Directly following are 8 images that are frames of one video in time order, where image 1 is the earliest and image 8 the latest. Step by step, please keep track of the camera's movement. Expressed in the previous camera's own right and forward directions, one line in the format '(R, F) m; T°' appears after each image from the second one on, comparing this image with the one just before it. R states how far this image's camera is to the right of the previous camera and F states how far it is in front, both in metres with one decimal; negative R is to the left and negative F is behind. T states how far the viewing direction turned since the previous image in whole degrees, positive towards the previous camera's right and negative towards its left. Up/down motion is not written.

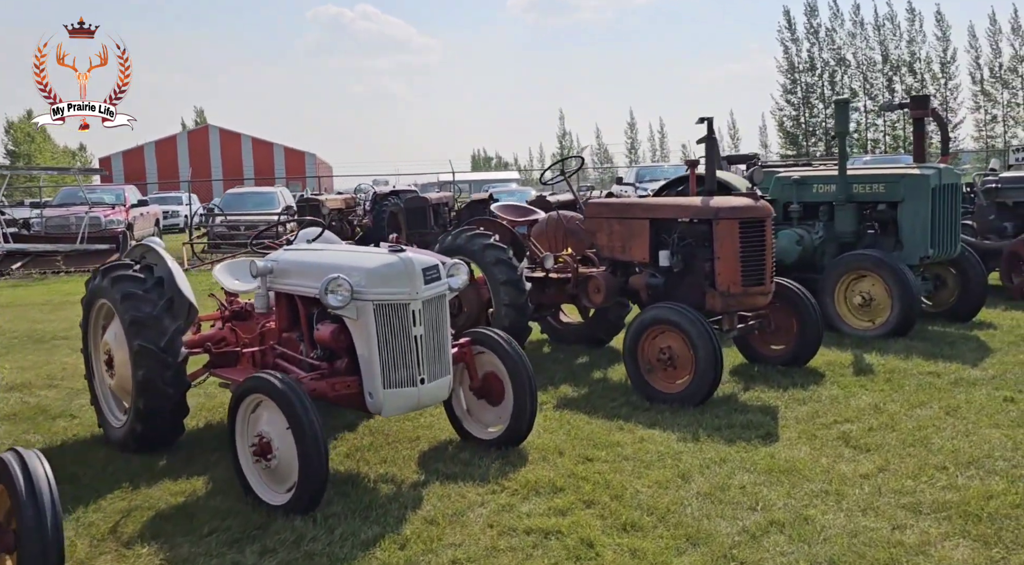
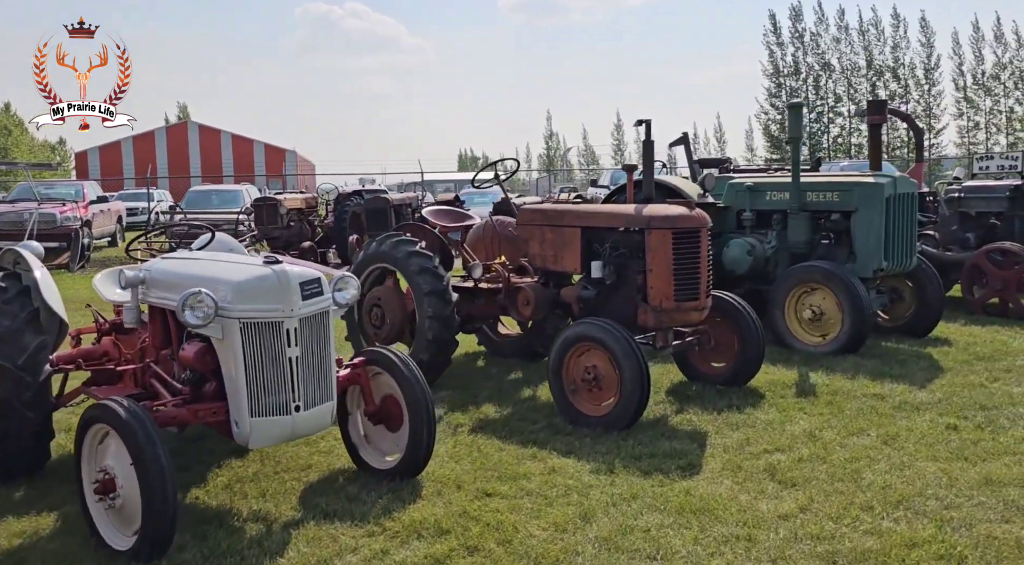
(+0.3, +0.3) m; +1°
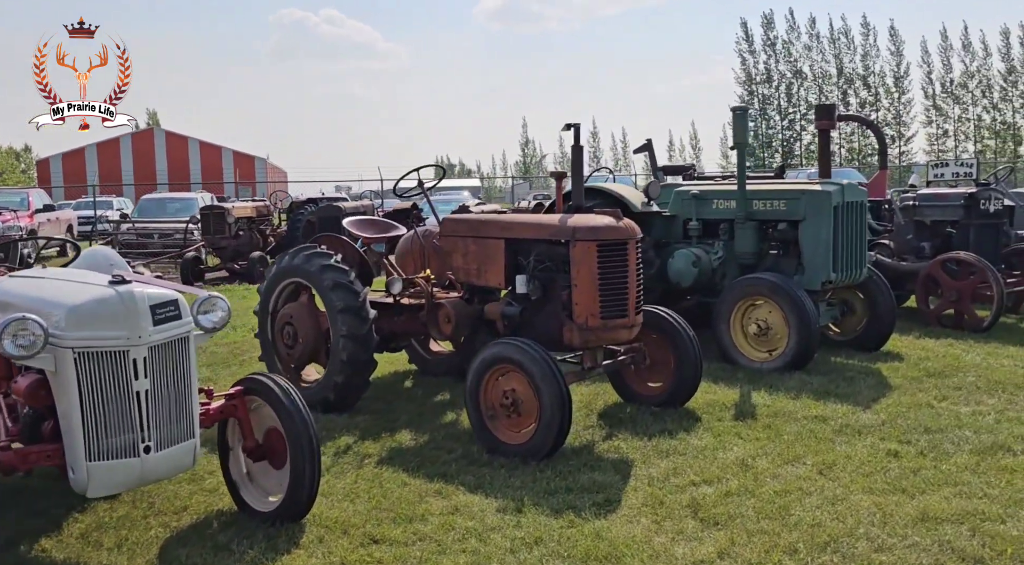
(+0.3, +0.3) m; +2°
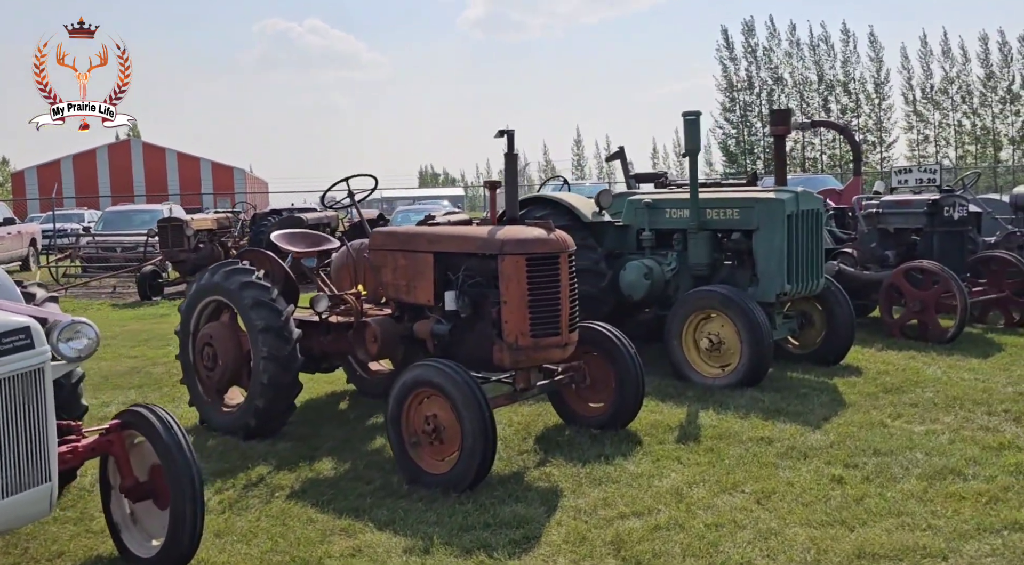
(+0.3, +0.2) m; +1°
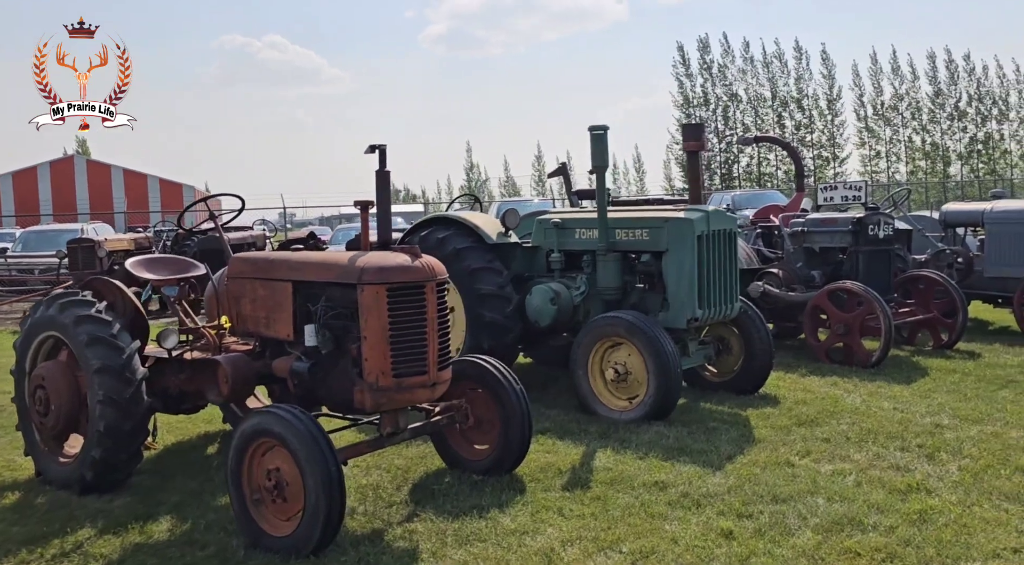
(+0.4, +0.4) m; +3°
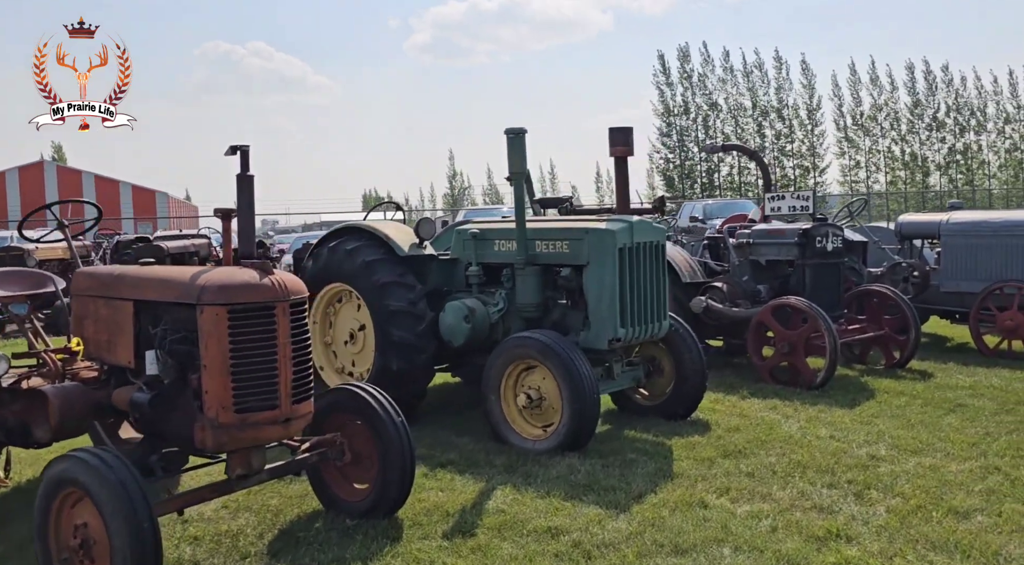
(+0.4, +0.4) m; +1°
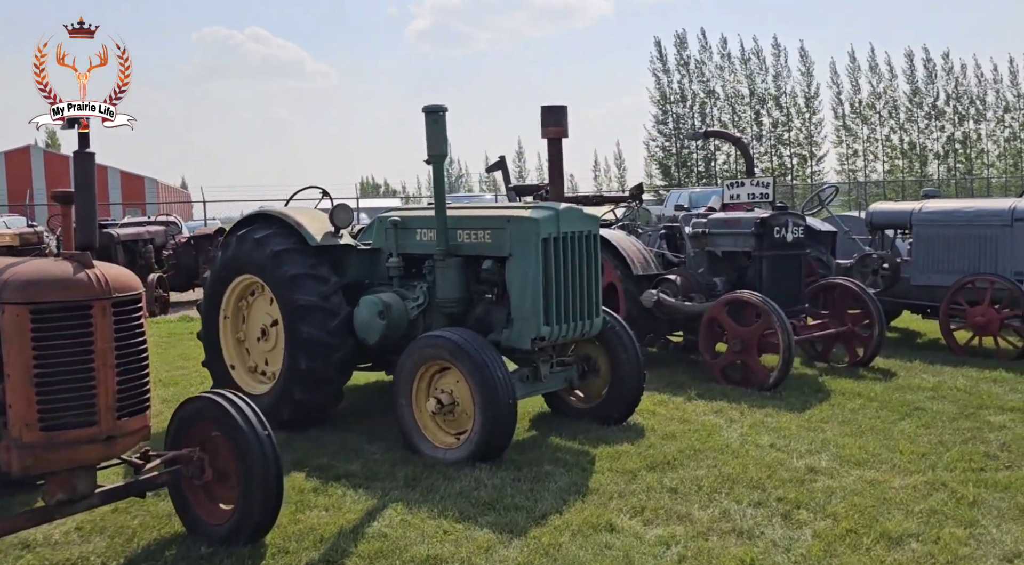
(+0.4, +0.4) m; 0°
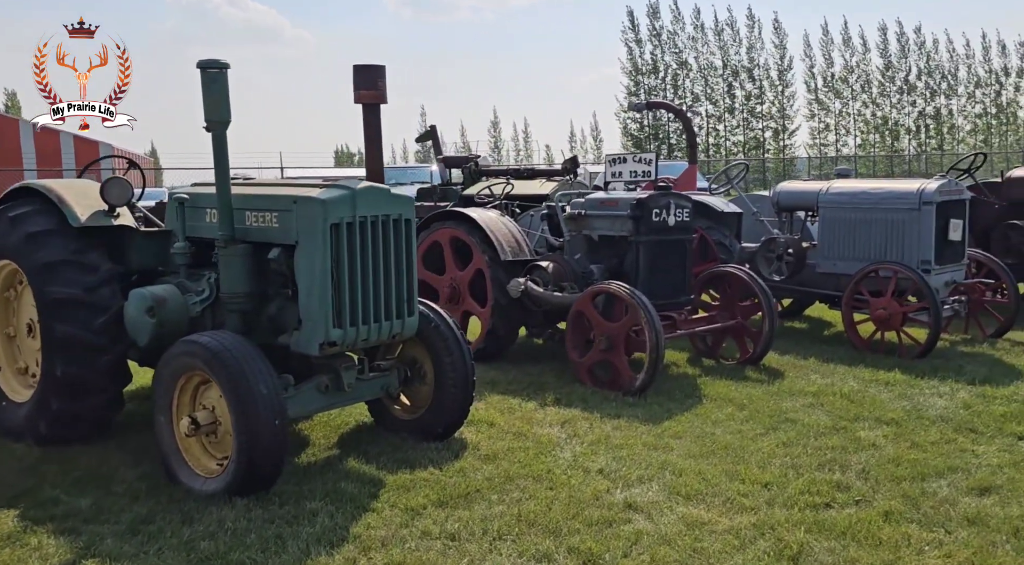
(+0.8, +0.7) m; +2°
